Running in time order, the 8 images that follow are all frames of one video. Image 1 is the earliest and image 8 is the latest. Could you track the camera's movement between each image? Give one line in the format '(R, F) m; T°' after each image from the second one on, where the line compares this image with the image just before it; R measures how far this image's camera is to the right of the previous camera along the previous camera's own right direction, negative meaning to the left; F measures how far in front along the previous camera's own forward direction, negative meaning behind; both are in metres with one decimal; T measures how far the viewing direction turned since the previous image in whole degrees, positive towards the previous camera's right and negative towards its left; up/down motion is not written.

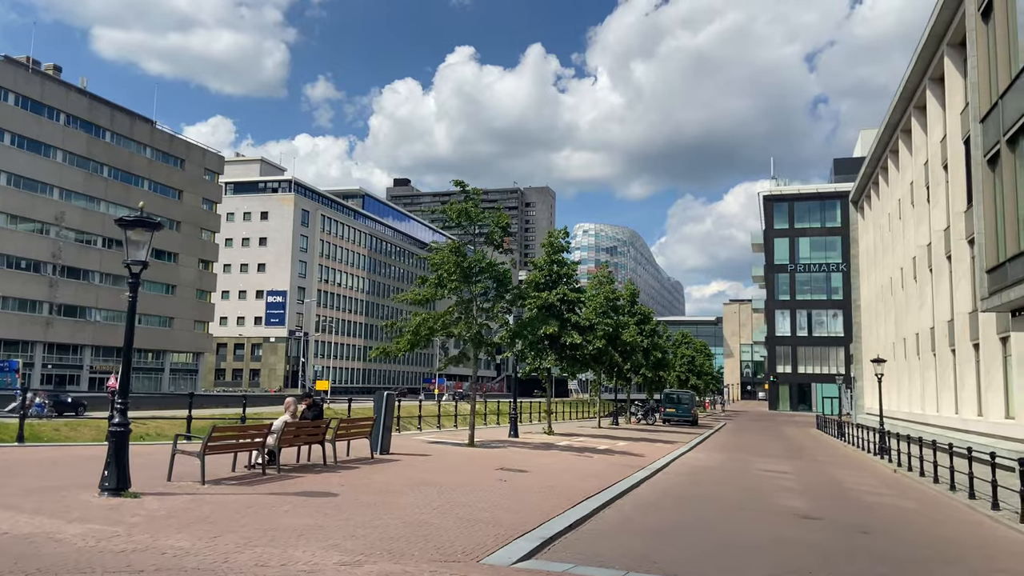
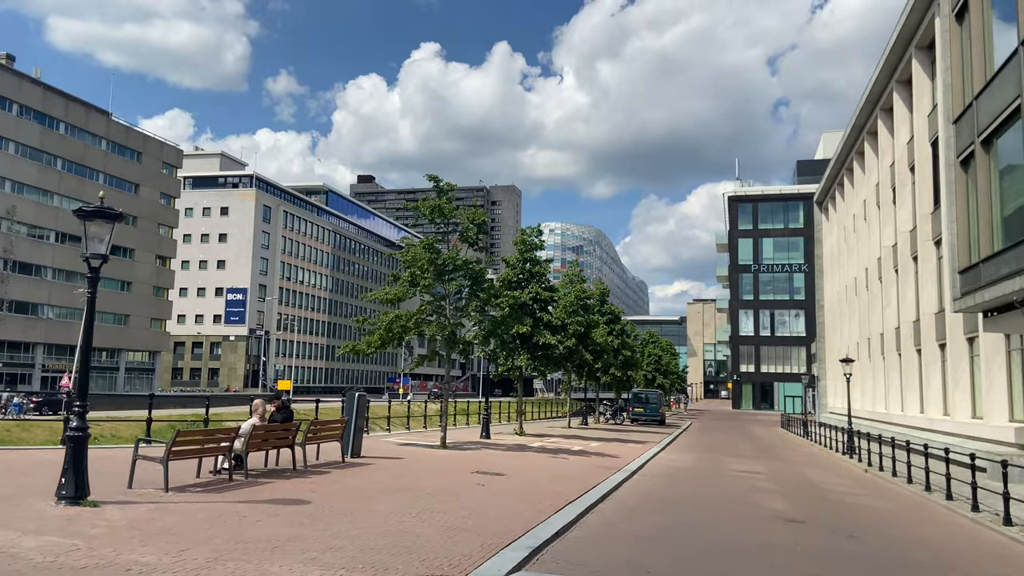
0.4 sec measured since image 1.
(-0.2, +0.3) m; +3°
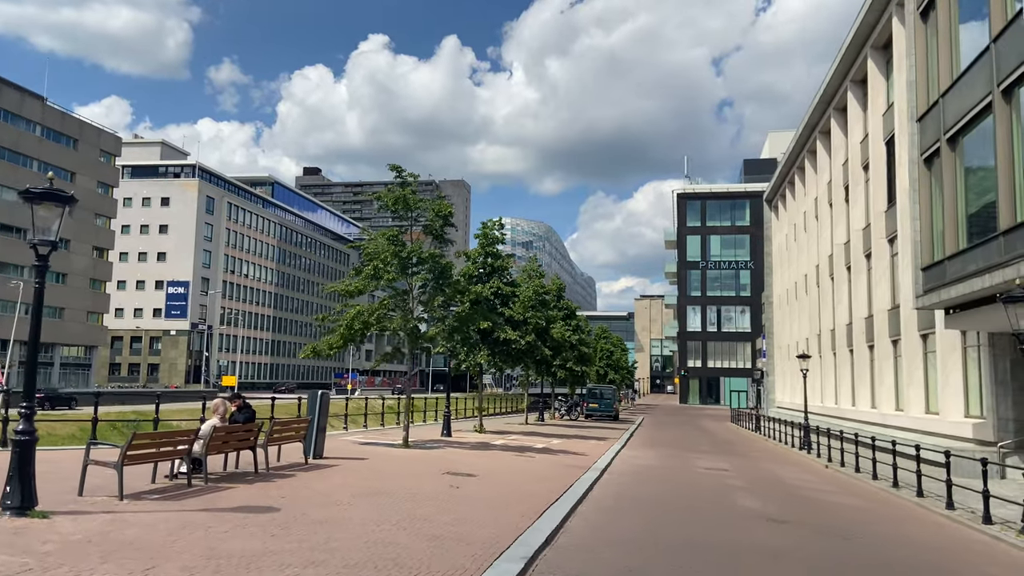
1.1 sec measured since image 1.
(-0.4, +0.5) m; +4°
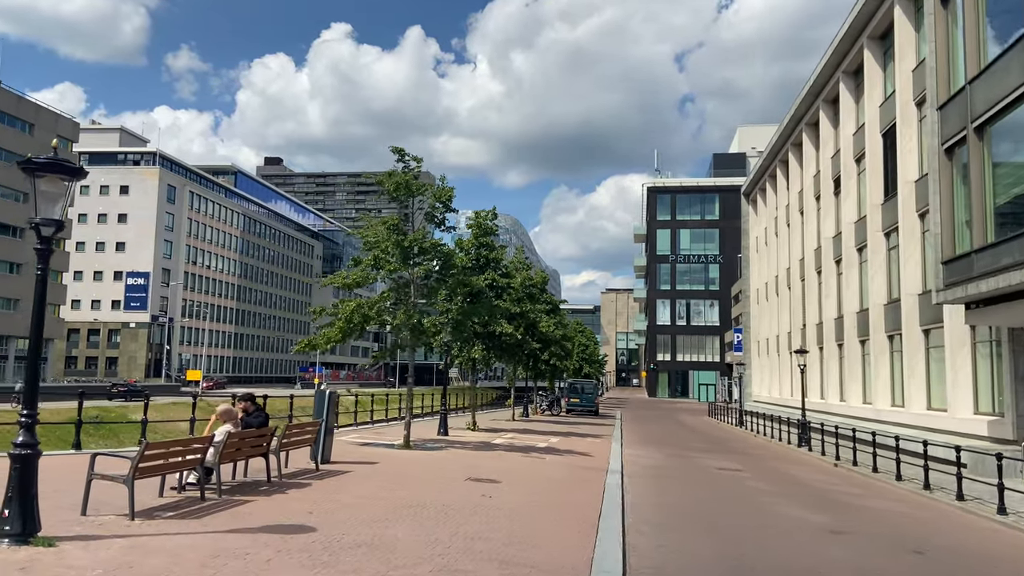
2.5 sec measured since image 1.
(-0.9, +0.9) m; +3°
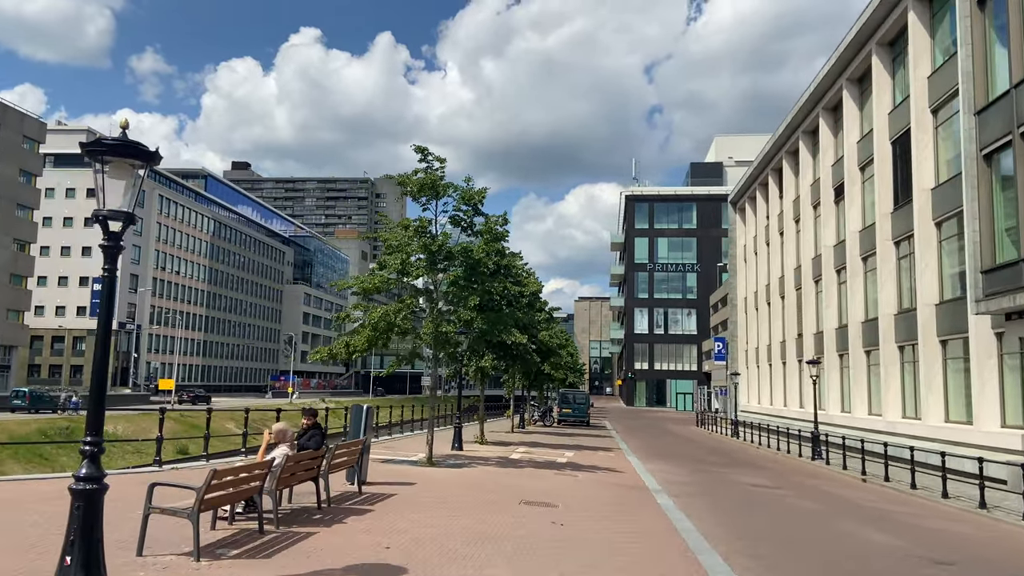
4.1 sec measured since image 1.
(-1.2, +0.8) m; +2°
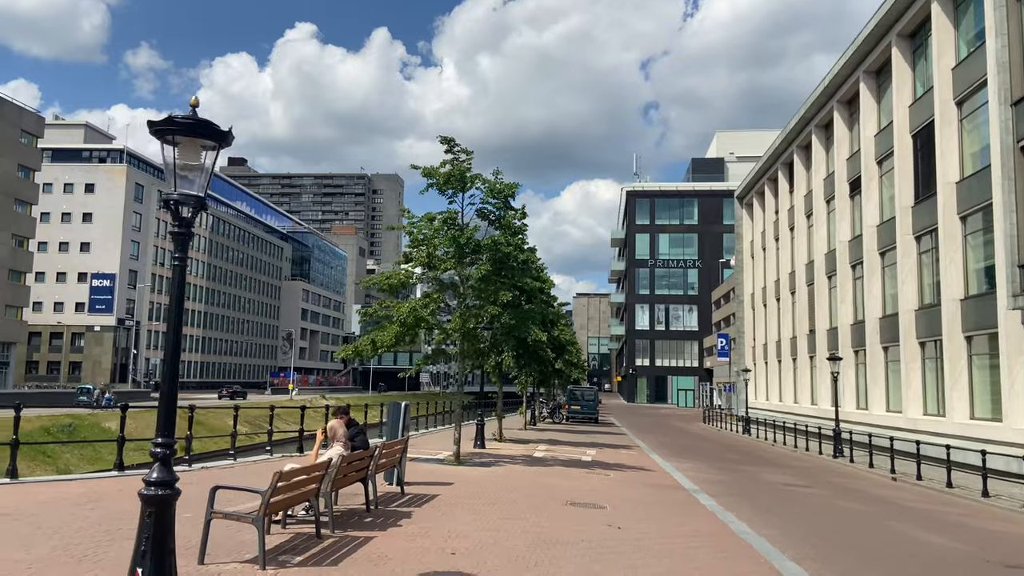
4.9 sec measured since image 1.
(-0.6, +0.4) m; 0°
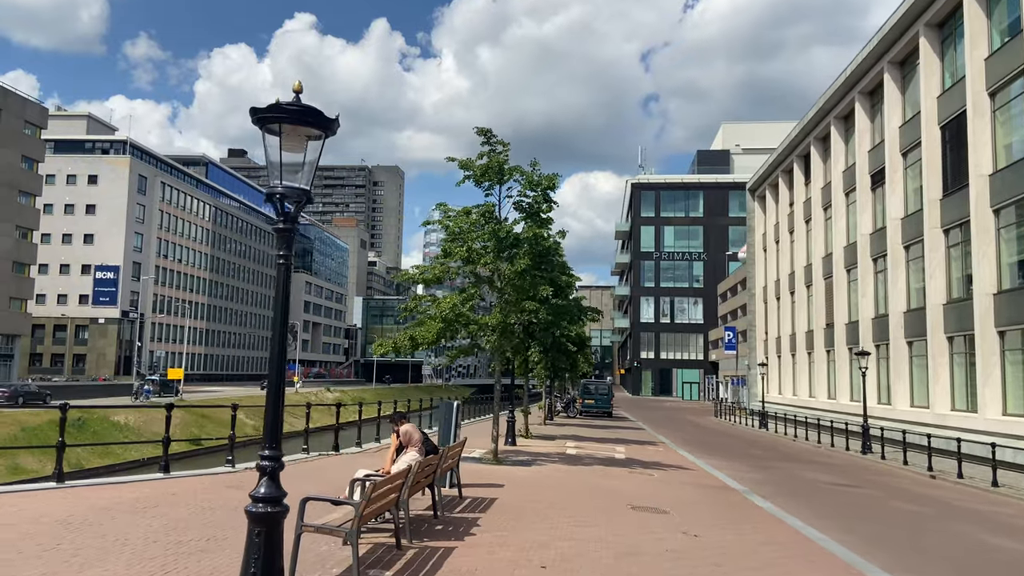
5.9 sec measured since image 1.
(-0.7, +0.4) m; 0°
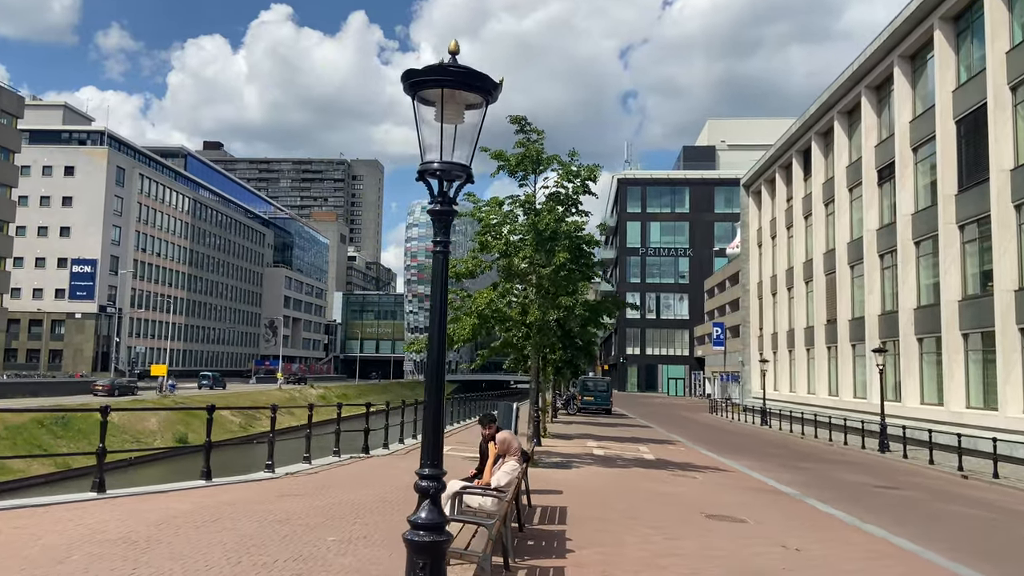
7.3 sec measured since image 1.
(-1.1, +0.6) m; +2°
